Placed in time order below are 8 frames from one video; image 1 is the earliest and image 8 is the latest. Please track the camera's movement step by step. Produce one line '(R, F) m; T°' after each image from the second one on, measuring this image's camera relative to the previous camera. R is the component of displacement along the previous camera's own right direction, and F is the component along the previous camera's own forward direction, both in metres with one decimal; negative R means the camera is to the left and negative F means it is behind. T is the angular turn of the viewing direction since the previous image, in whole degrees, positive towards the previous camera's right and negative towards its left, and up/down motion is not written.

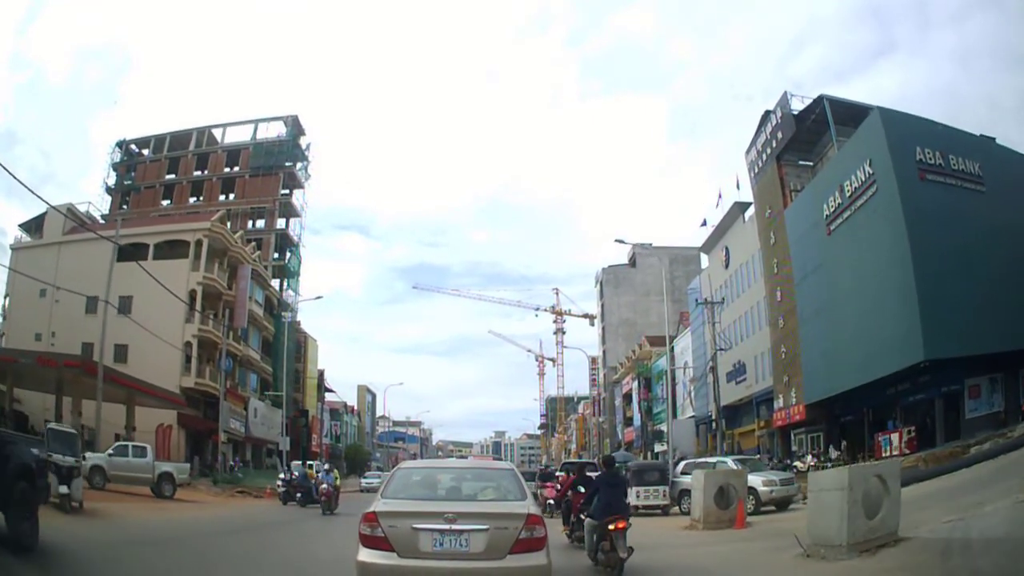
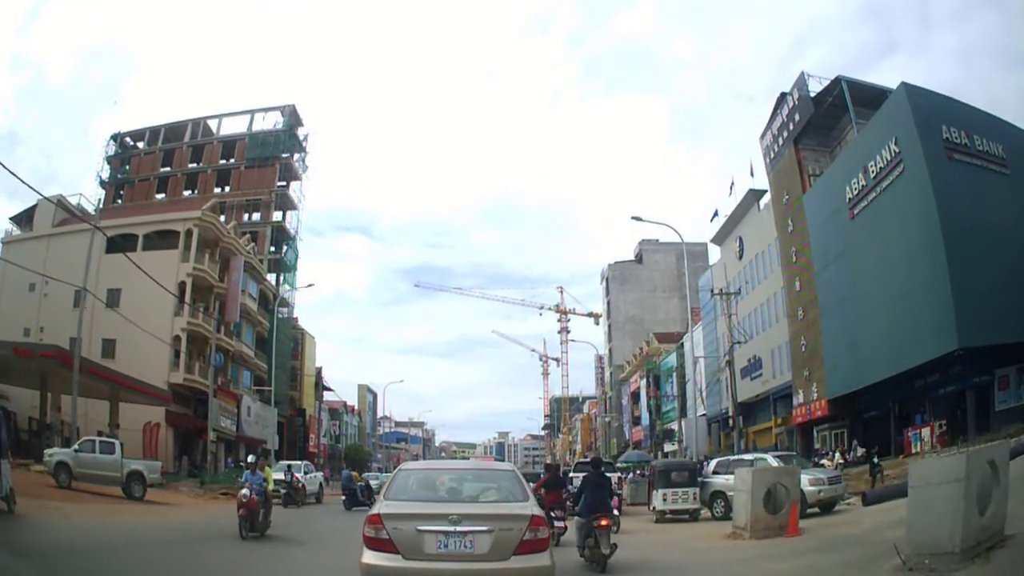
(-0.1, +1.8) m; 0°
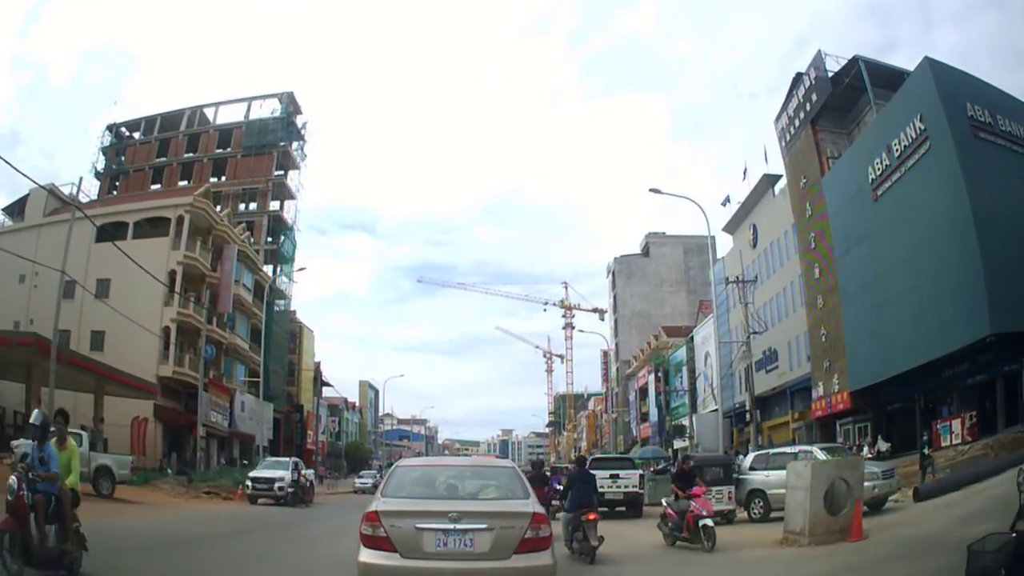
(0.0, +1.6) m; 0°
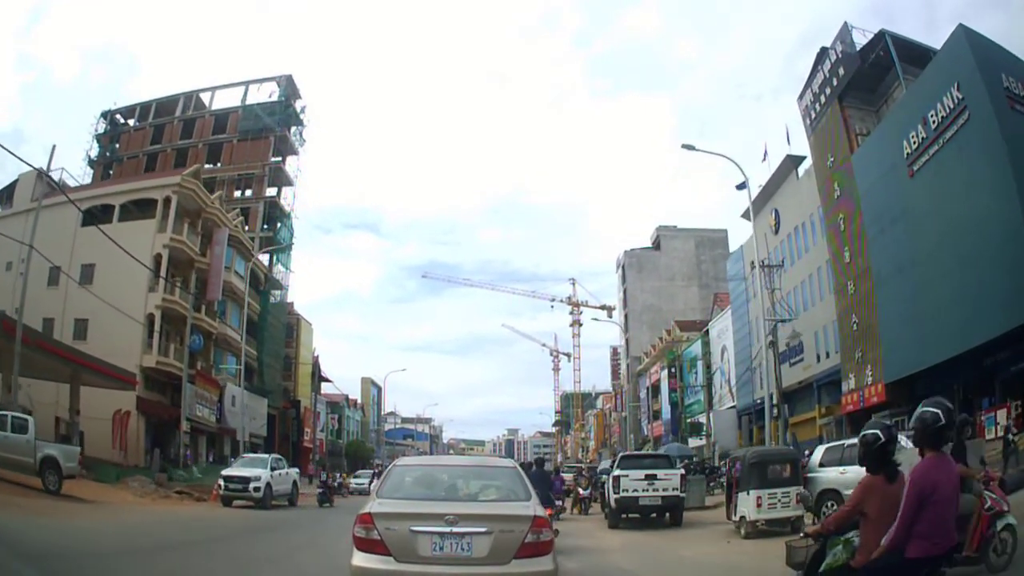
(0.0, +2.2) m; 0°
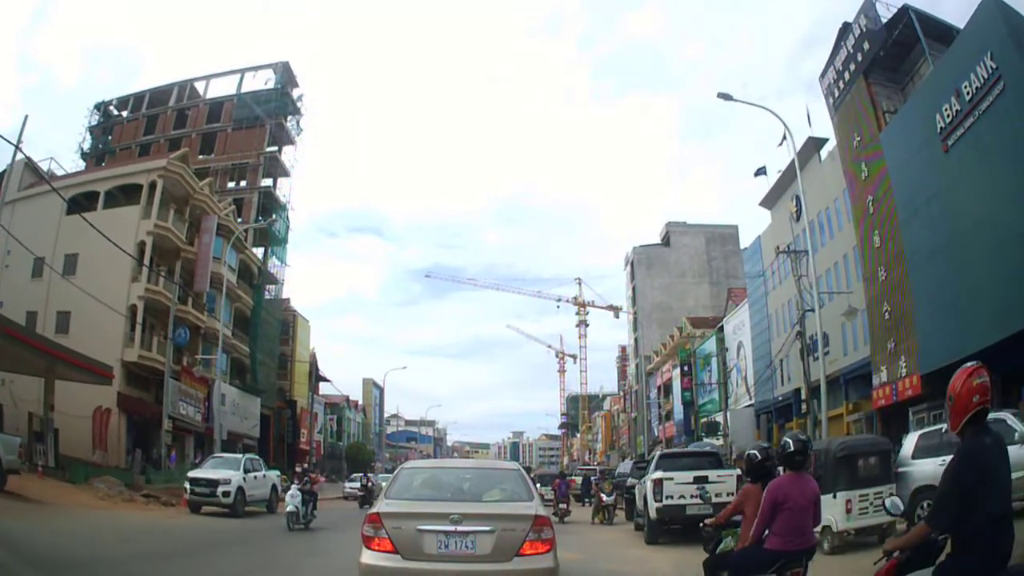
(0.0, +2.0) m; 0°
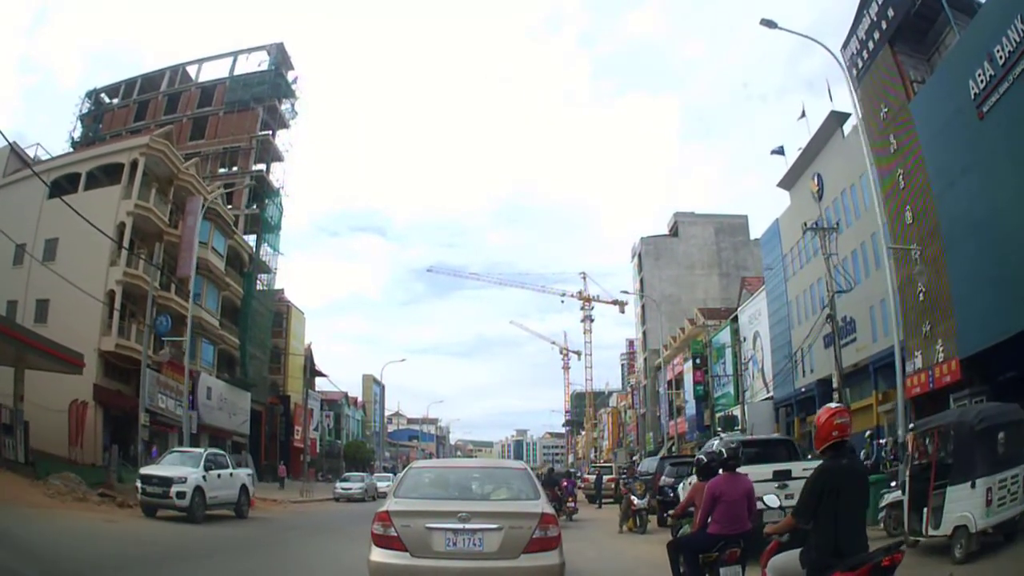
(0.0, +2.0) m; 0°
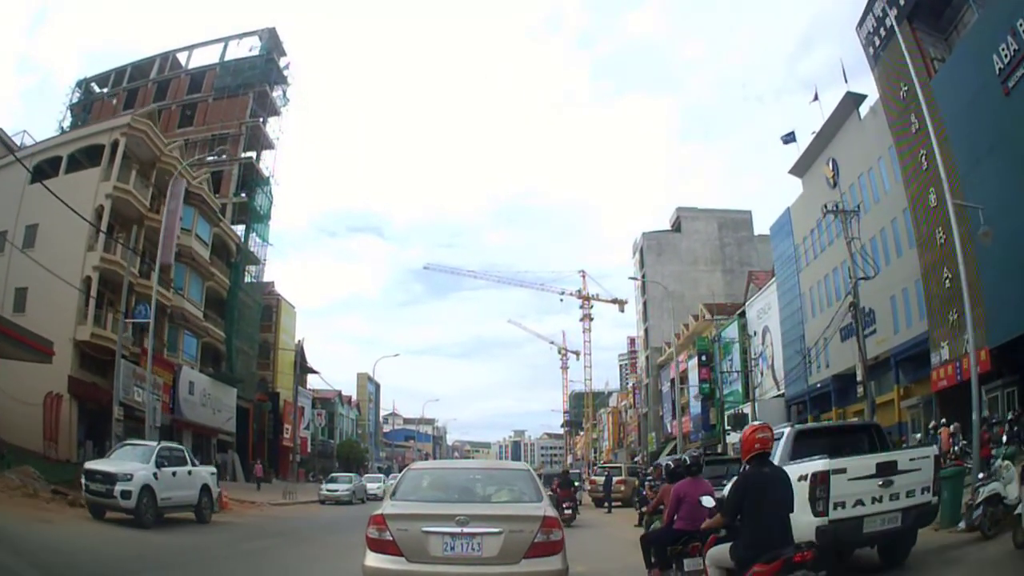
(-0.1, +1.6) m; 0°
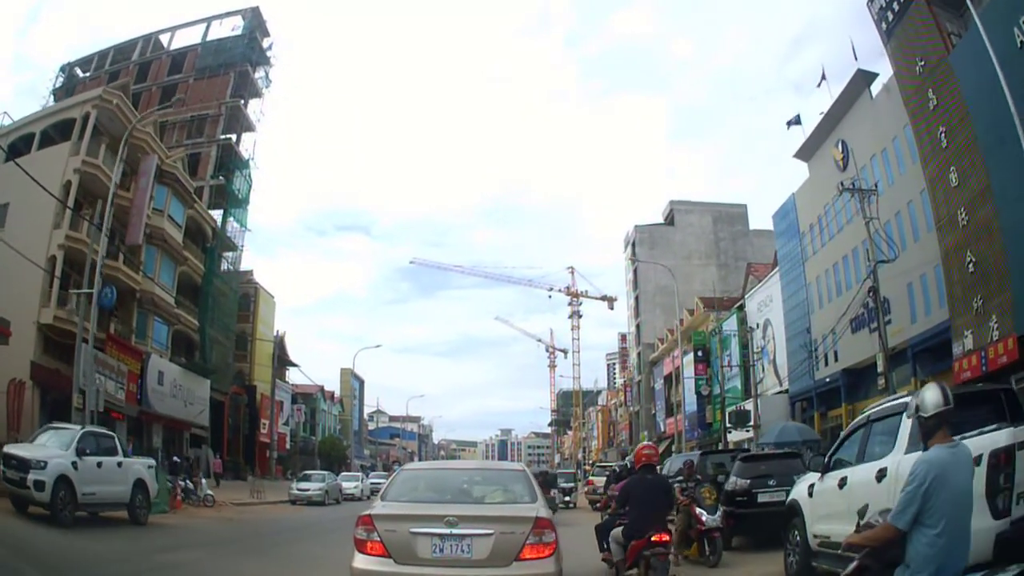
(-0.2, +1.7) m; +1°
